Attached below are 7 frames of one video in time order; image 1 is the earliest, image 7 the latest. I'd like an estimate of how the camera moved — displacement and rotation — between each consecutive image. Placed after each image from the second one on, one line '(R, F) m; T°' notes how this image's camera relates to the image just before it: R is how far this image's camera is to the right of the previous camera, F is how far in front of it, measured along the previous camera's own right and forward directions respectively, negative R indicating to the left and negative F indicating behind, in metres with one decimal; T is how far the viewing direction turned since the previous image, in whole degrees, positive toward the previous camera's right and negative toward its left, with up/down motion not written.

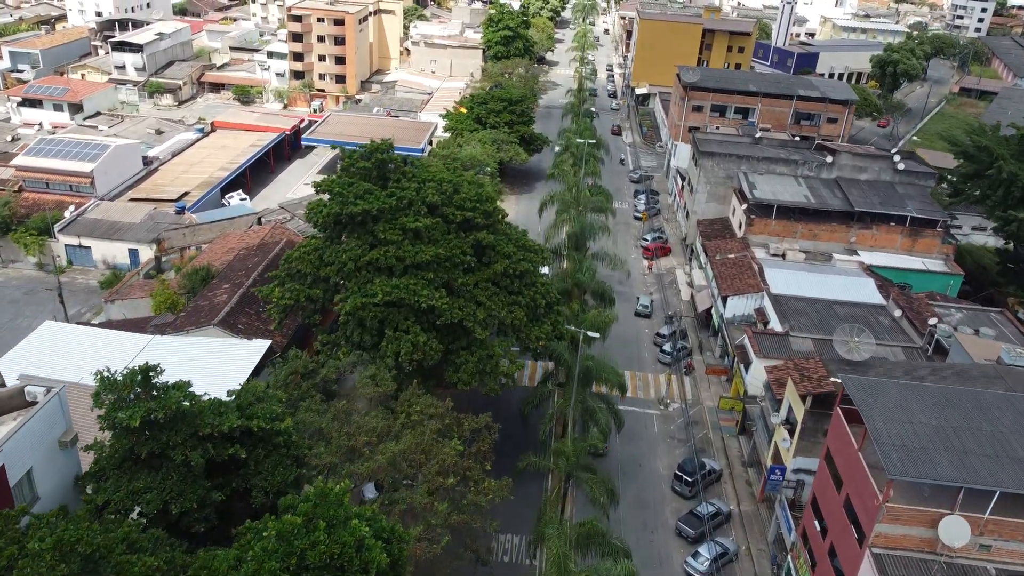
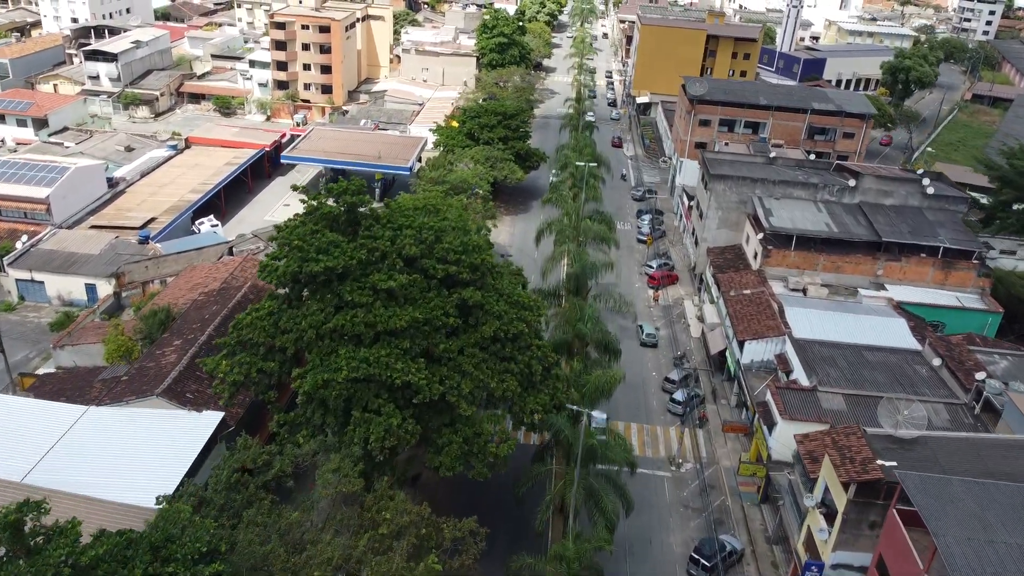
(+0.2, +4.0) m; 0°
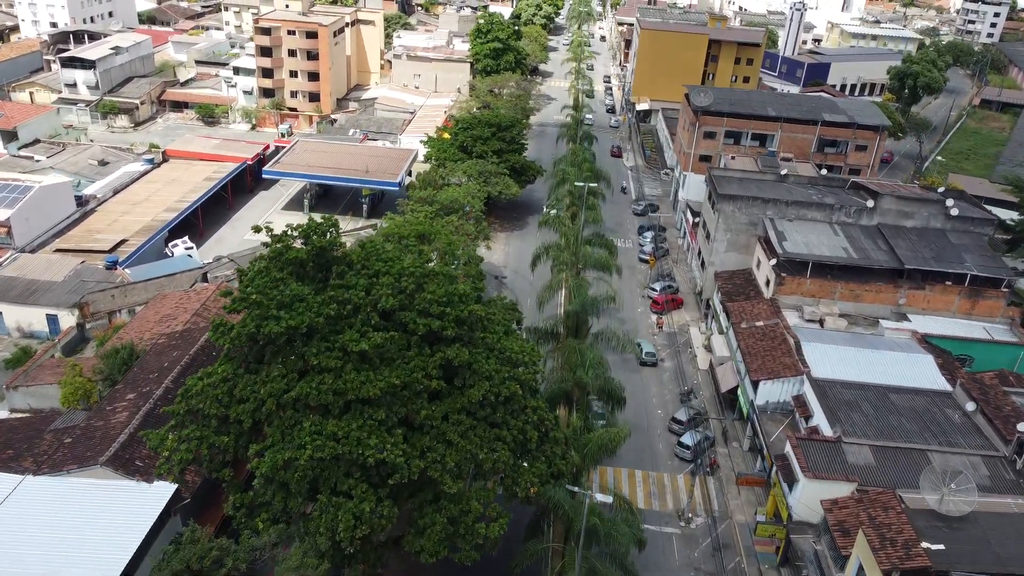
(+0.1, +2.9) m; 0°
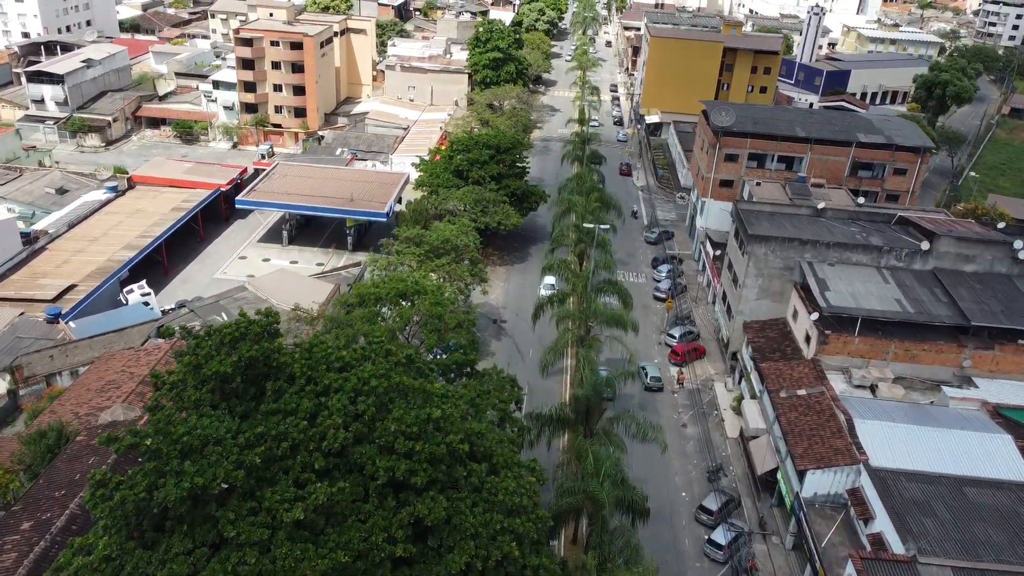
(+0.2, +5.3) m; 0°
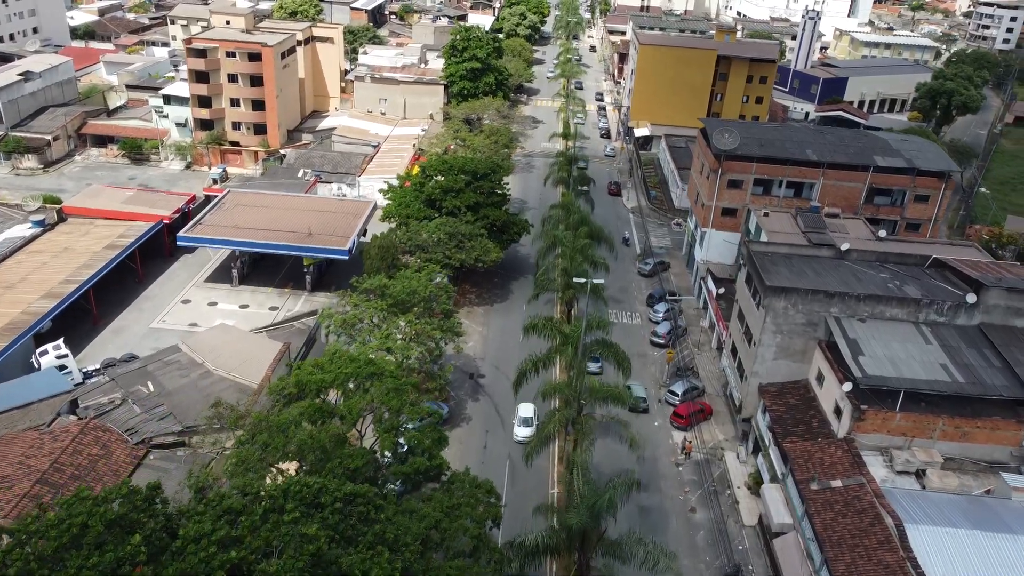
(+0.3, +5.3) m; +1°
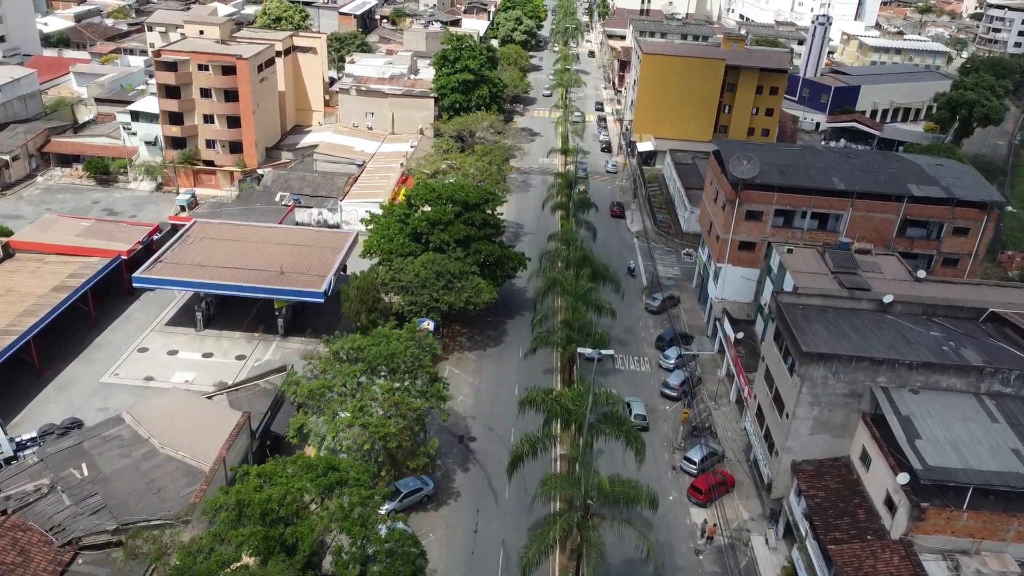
(+0.1, +4.4) m; 0°
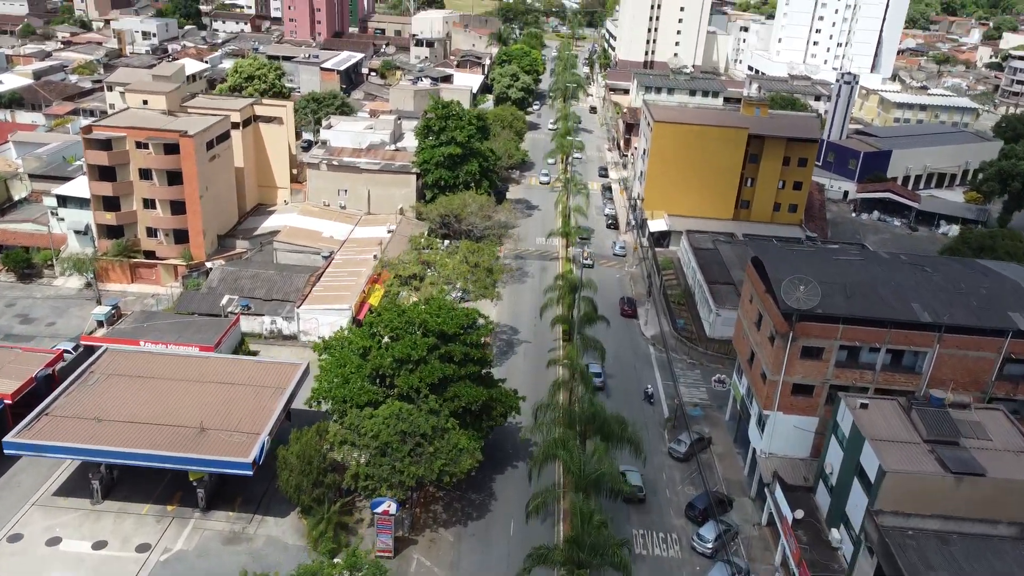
(+0.4, +8.8) m; 0°
